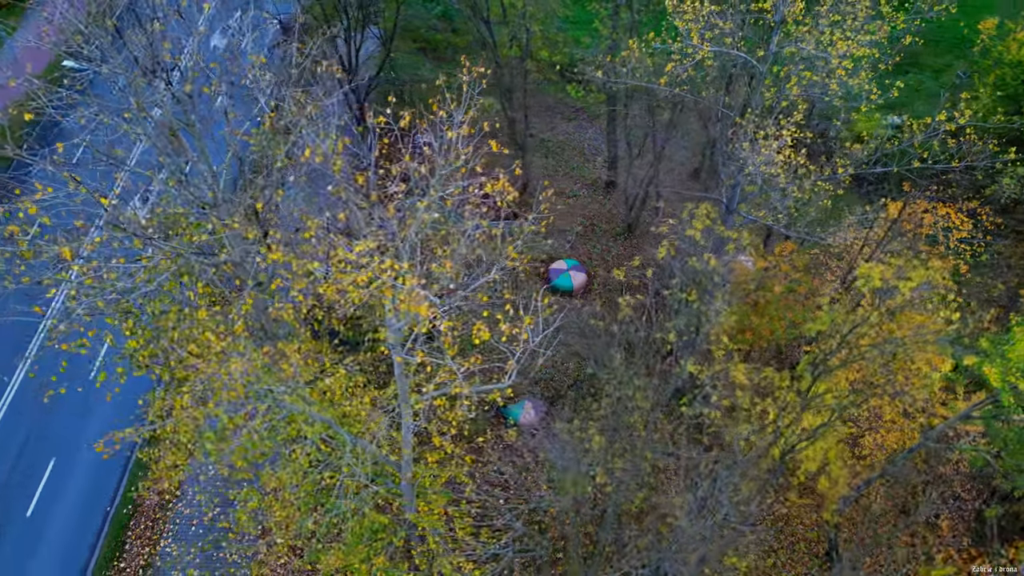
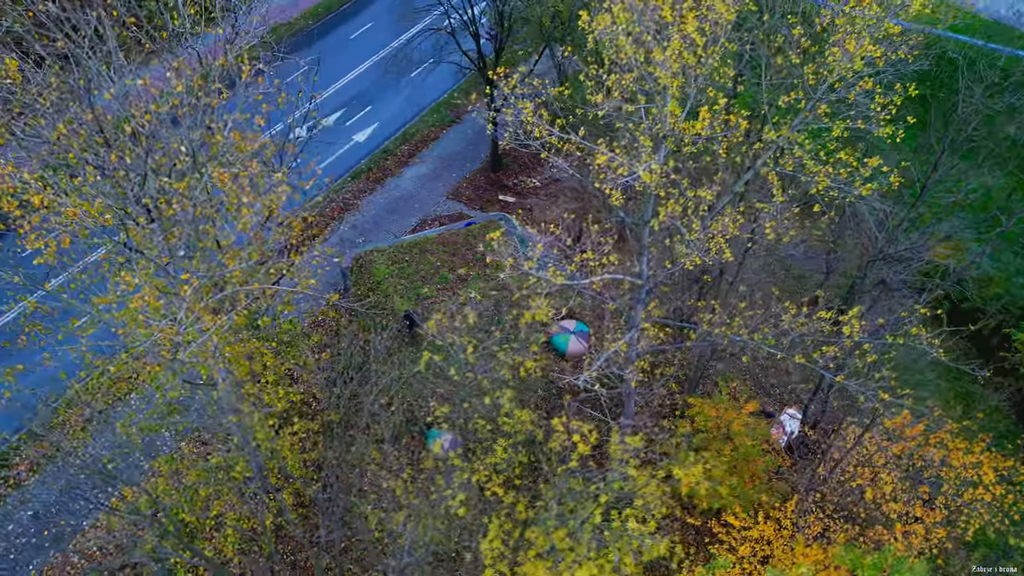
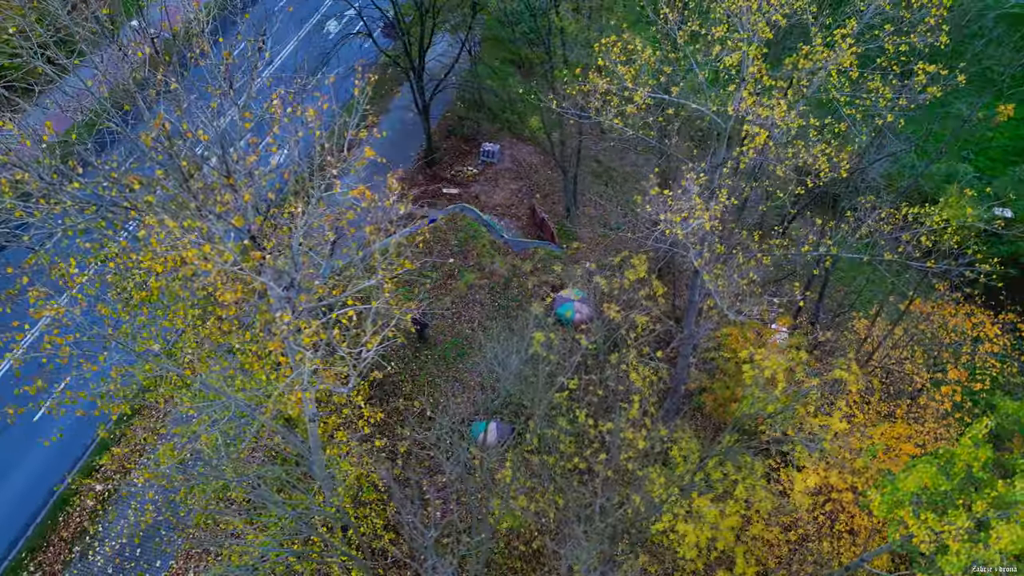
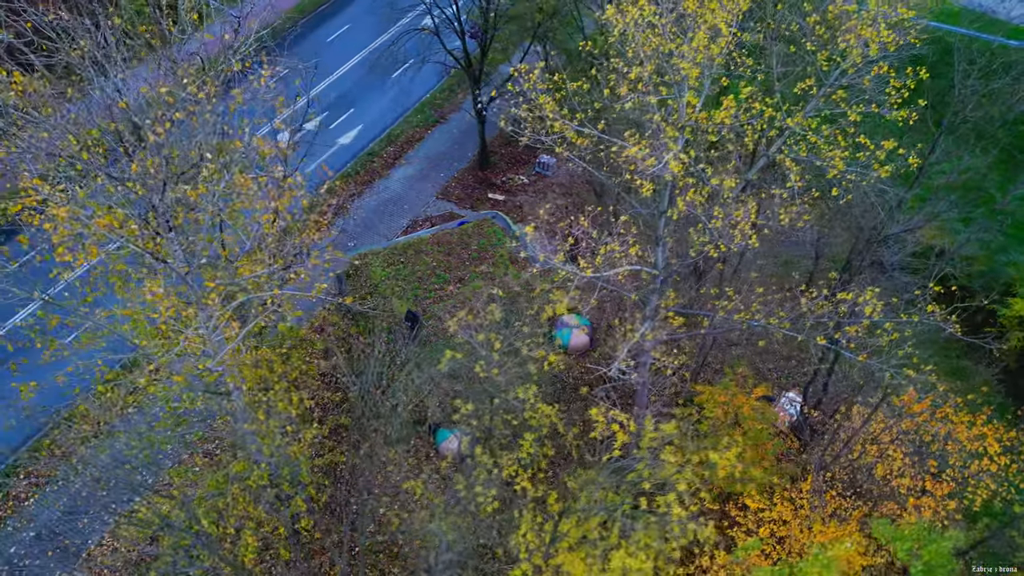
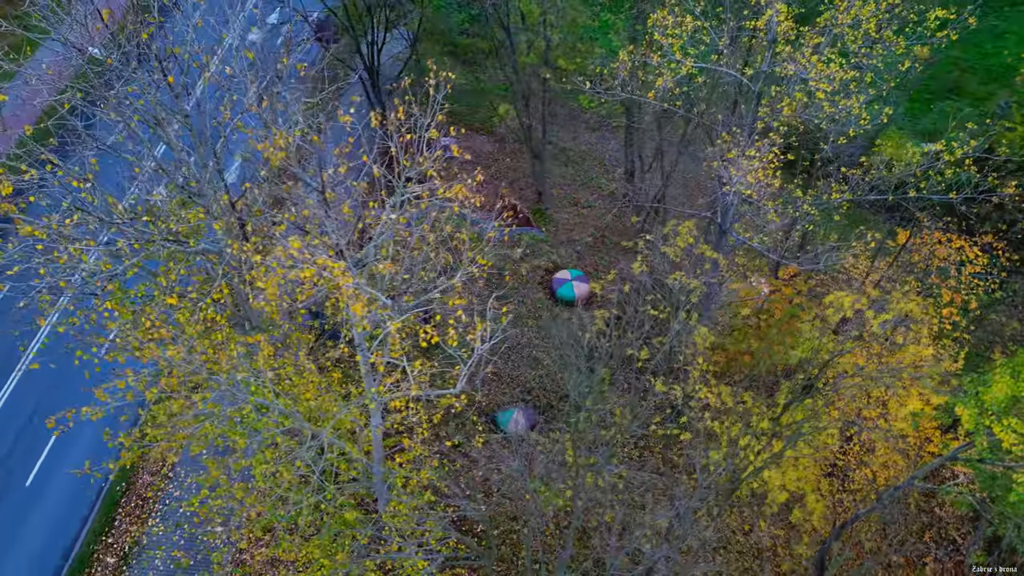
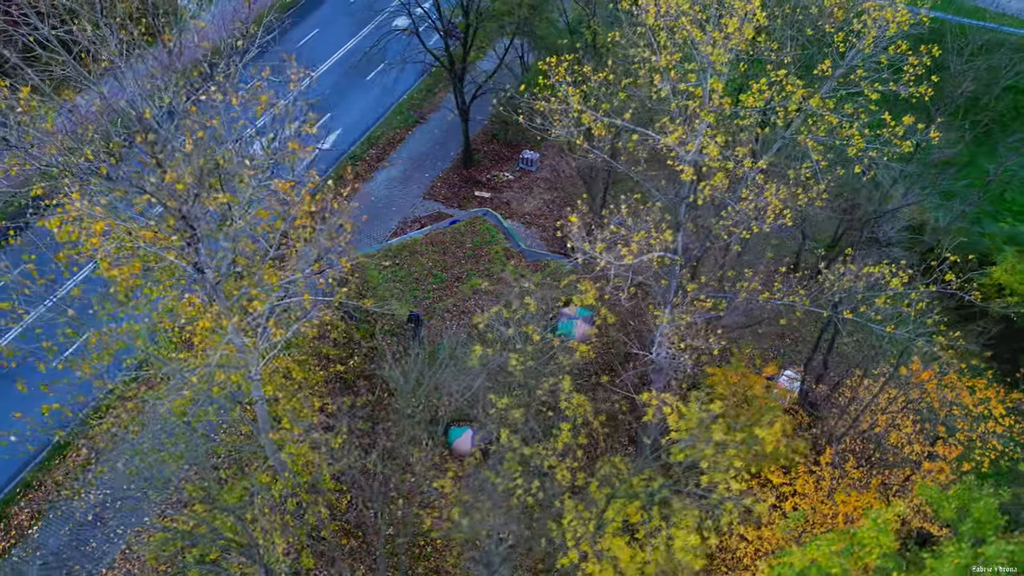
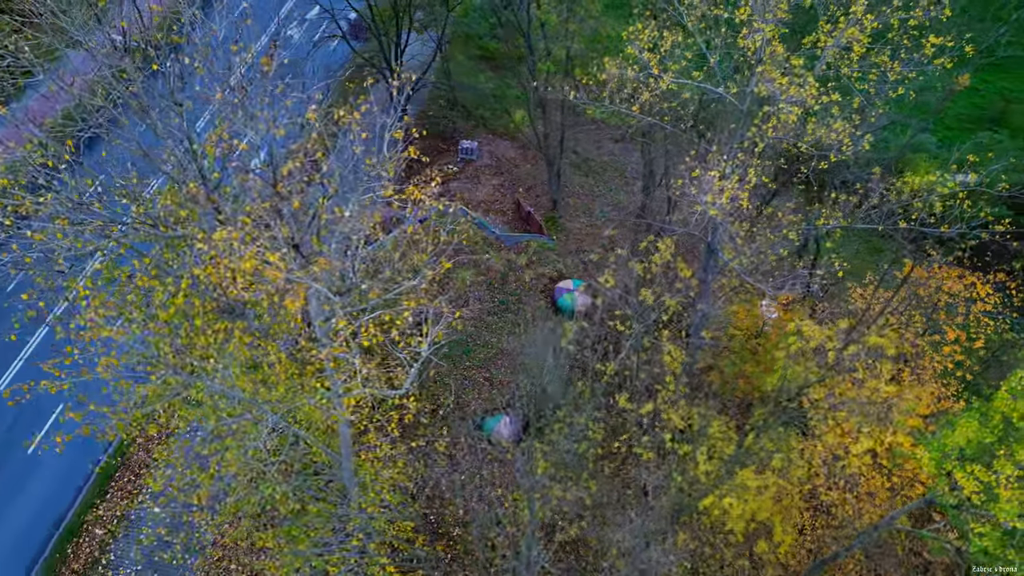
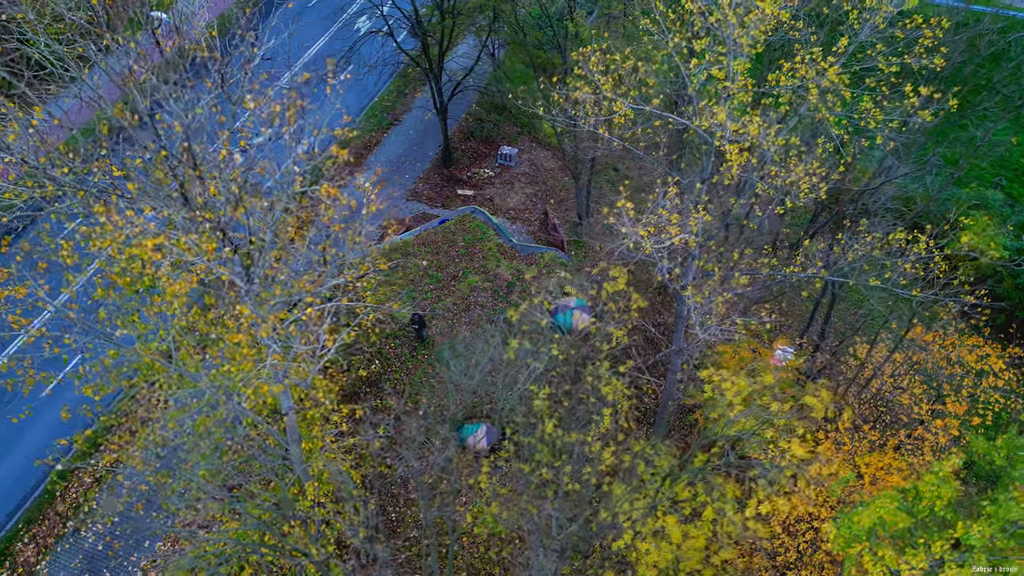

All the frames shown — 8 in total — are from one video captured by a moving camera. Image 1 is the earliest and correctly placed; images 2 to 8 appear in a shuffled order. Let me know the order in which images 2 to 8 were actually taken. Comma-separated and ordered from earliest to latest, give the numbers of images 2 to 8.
5, 7, 3, 8, 6, 4, 2
